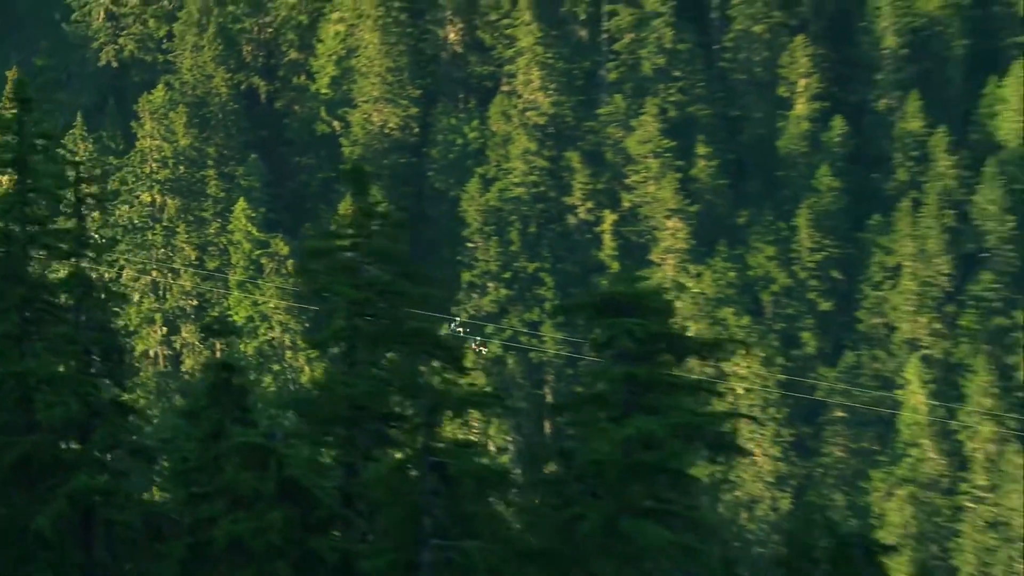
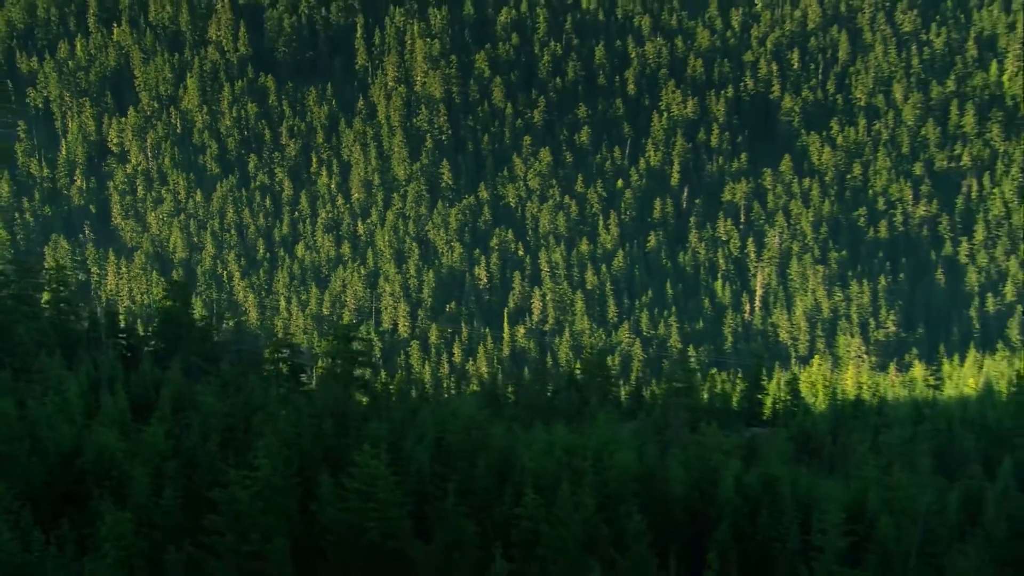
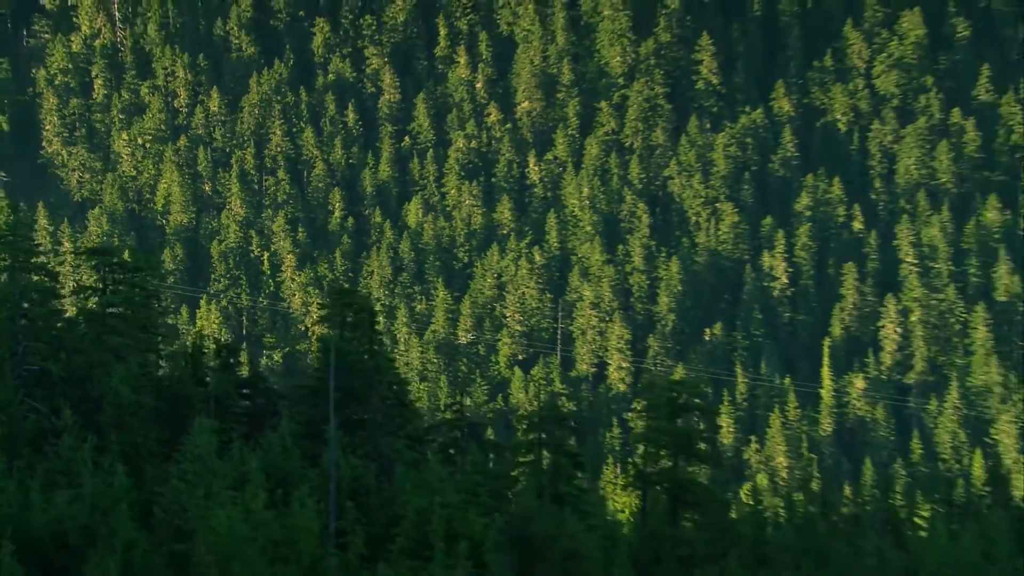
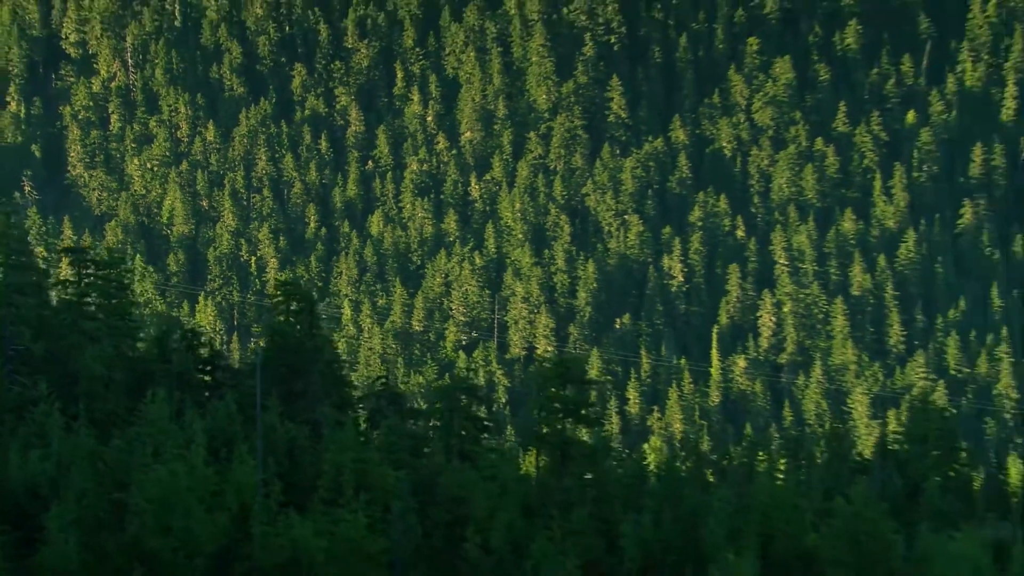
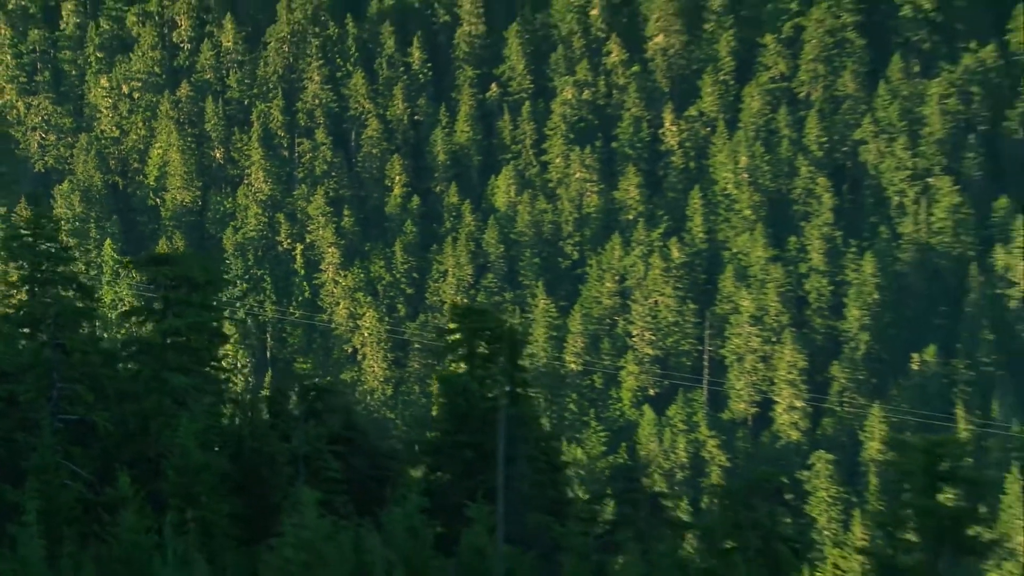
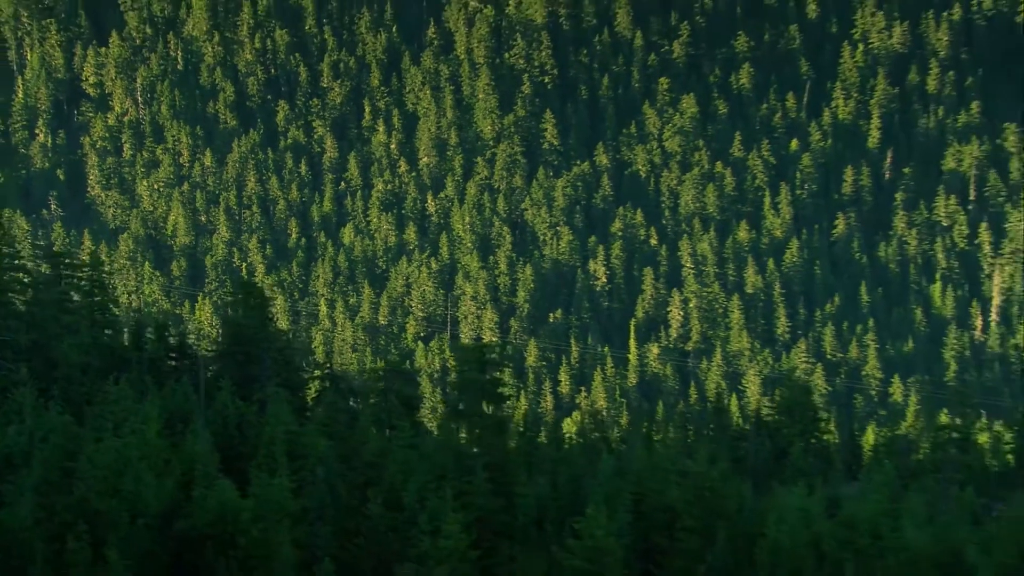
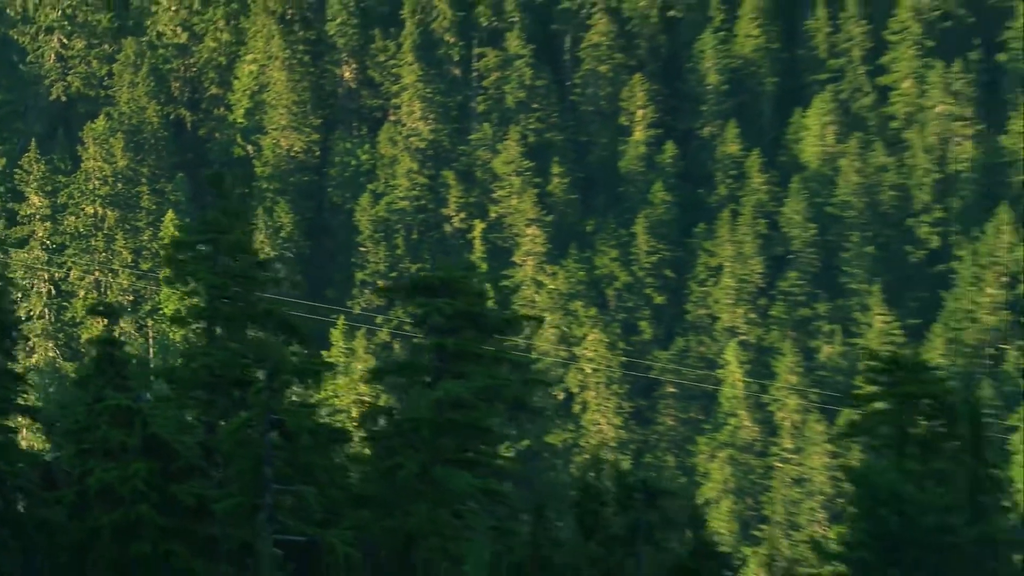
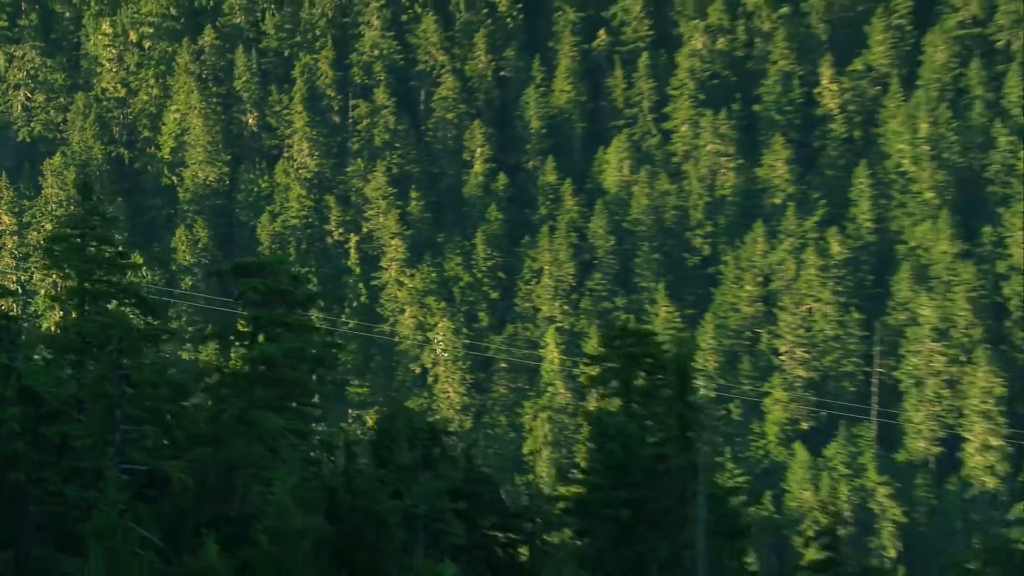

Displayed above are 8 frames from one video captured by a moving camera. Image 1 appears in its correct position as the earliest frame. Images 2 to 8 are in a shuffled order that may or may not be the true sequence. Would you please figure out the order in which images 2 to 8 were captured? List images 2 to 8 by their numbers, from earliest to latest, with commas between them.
7, 8, 5, 3, 4, 6, 2
